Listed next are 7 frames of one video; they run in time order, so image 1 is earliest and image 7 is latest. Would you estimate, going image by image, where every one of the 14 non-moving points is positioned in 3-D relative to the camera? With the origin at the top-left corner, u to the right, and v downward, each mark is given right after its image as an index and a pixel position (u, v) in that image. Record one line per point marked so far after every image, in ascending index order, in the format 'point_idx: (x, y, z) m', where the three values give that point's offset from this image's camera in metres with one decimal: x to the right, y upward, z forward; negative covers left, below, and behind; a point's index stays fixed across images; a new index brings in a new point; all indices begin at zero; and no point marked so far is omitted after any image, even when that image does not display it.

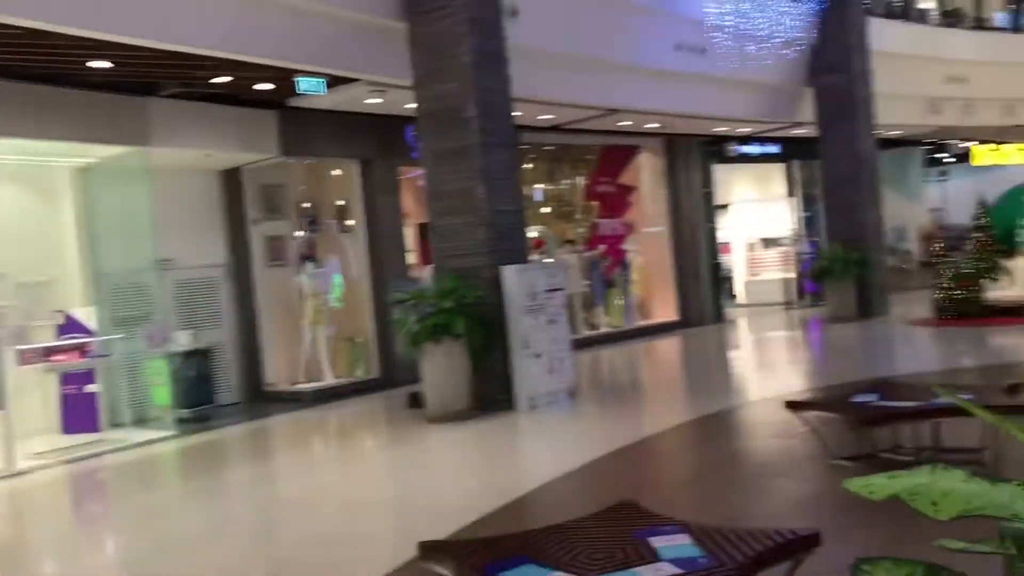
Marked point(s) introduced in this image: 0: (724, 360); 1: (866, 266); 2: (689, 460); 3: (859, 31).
0: (+2.1, -0.7, +9.5) m
1: (+3.9, +0.2, +10.5) m
2: (+0.8, -0.9, +4.8) m
3: (+3.8, +2.8, +10.6) m
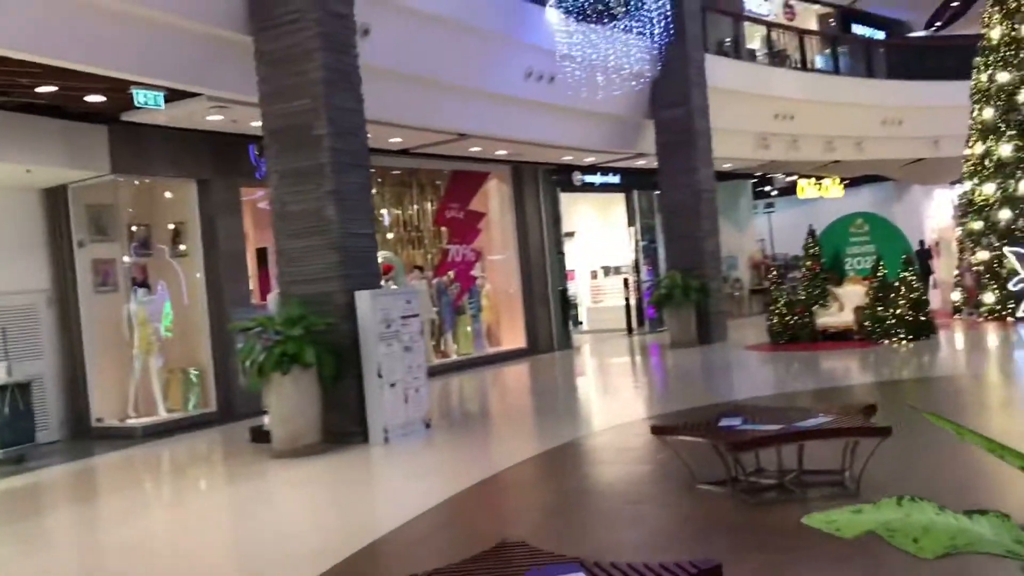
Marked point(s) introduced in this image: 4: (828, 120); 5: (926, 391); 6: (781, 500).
0: (+0.6, -1.0, +9.5) m
1: (+2.2, -0.1, +10.9) m
2: (+0.1, -1.0, +4.7) m
3: (+2.1, +2.5, +11.0) m
4: (+4.6, +2.4, +14.1) m
5: (+3.1, -0.8, +7.4) m
6: (+1.1, -0.9, +3.9) m
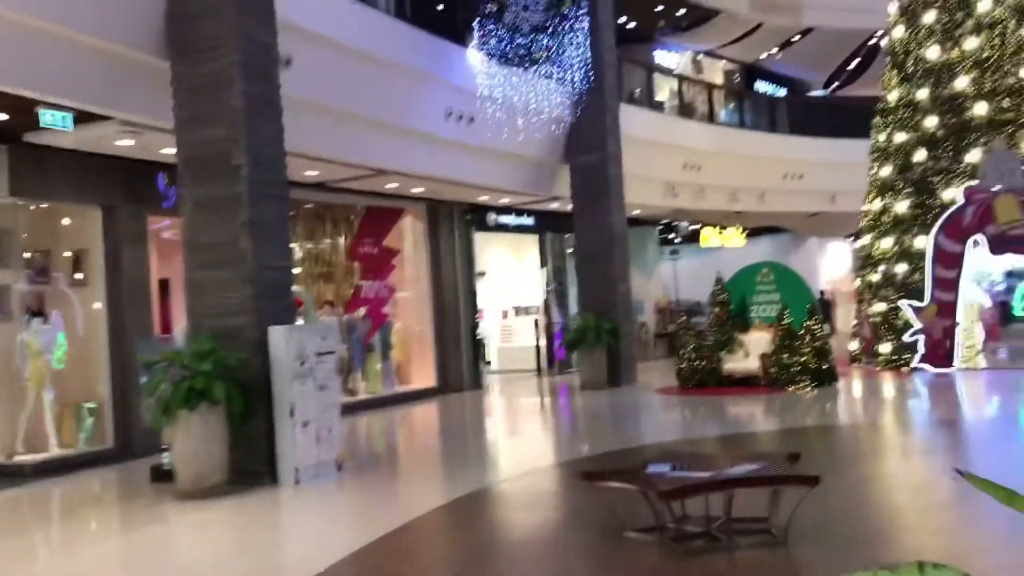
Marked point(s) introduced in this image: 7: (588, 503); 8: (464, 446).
0: (-0.3, -1.4, +9.4) m
1: (+1.2, -0.6, +11.0) m
2: (-0.3, -1.2, +4.6) m
3: (+1.2, +2.0, +11.2) m
4: (+3.3, +1.7, +14.5) m
5: (+2.5, -1.2, +7.5) m
6: (+0.8, -1.0, +3.9) m
7: (+0.4, -1.1, +5.2) m
8: (-0.4, -1.3, +8.3) m
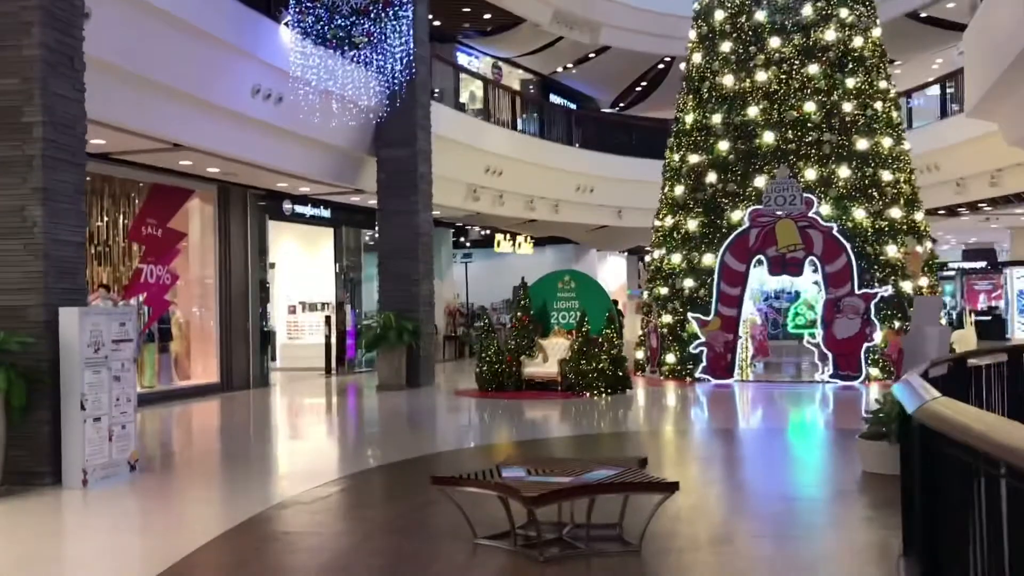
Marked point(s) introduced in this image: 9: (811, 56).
0: (-2.1, -1.3, +8.9) m
1: (-1.1, -0.5, +10.8) m
2: (-1.0, -1.1, +4.2) m
3: (-1.0, +2.0, +11.0) m
4: (+0.3, +1.6, +14.7) m
5: (+1.0, -1.2, +7.7) m
6: (+0.2, -1.0, +3.8) m
7: (-0.5, -1.1, +4.9) m
8: (-2.0, -1.3, +7.8) m
9: (+3.4, +2.6, +11.0) m
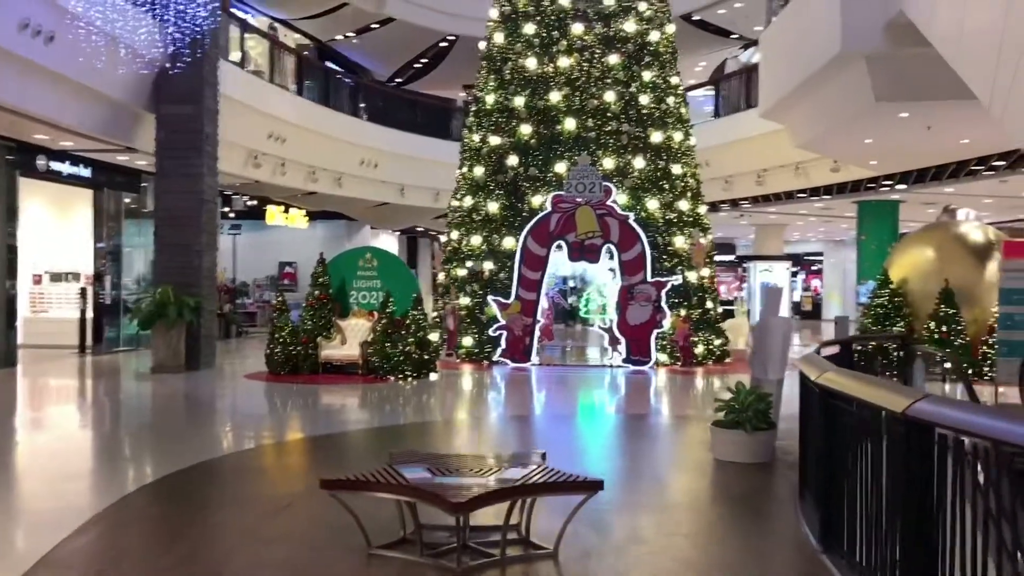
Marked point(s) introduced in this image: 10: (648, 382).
0: (-3.8, -1.0, +7.8) m
1: (-3.2, -0.3, +9.8) m
2: (-1.4, -1.0, +3.5) m
3: (-3.1, +2.3, +10.0) m
4: (-2.9, +2.0, +14.0) m
5: (-0.5, -1.1, +7.4) m
6: (-0.1, -1.0, +3.4) m
7: (-1.1, -1.0, +4.3) m
8: (-3.3, -1.0, +6.7) m
9: (+1.1, +2.8, +11.2) m
10: (+1.4, -1.0, +10.1) m
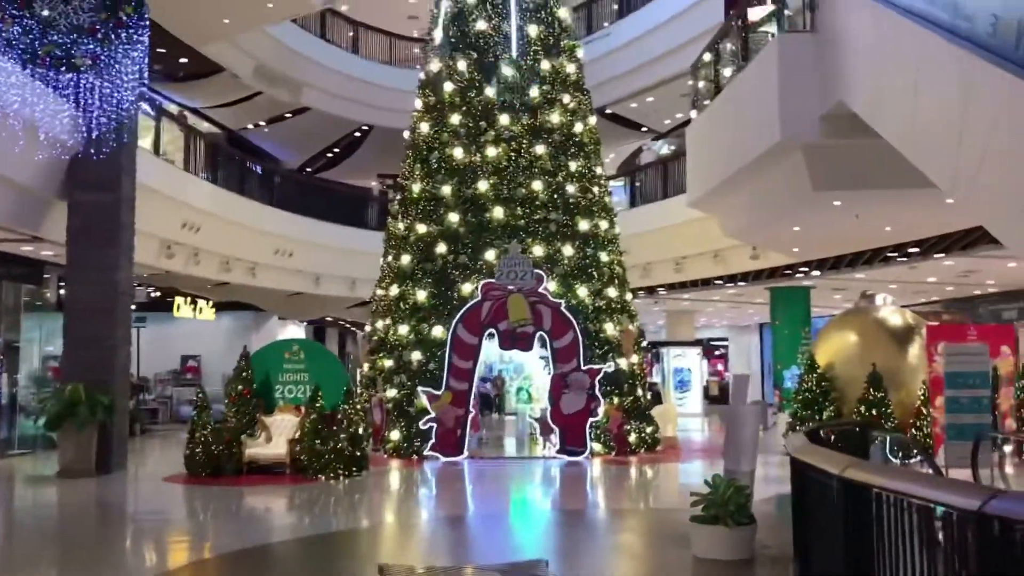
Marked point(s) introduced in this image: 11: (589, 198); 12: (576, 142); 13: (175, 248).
0: (-4.2, -1.7, +7.0) m
1: (-3.8, -1.2, +9.2) m
2: (-1.4, -1.3, +3.0) m
3: (-3.8, +1.3, +9.6) m
4: (-4.0, +0.7, +13.5) m
5: (-0.8, -1.8, +7.0) m
6: (-0.1, -1.3, +3.1) m
7: (-1.2, -1.4, +3.9) m
8: (-3.6, -1.7, +6.0) m
9: (+0.3, +1.8, +11.2) m
10: (+0.8, -1.9, +9.9) m
11: (+0.9, +1.0, +11.1) m
12: (+0.8, +1.7, +11.2) m
13: (-4.4, +0.5, +12.7) m
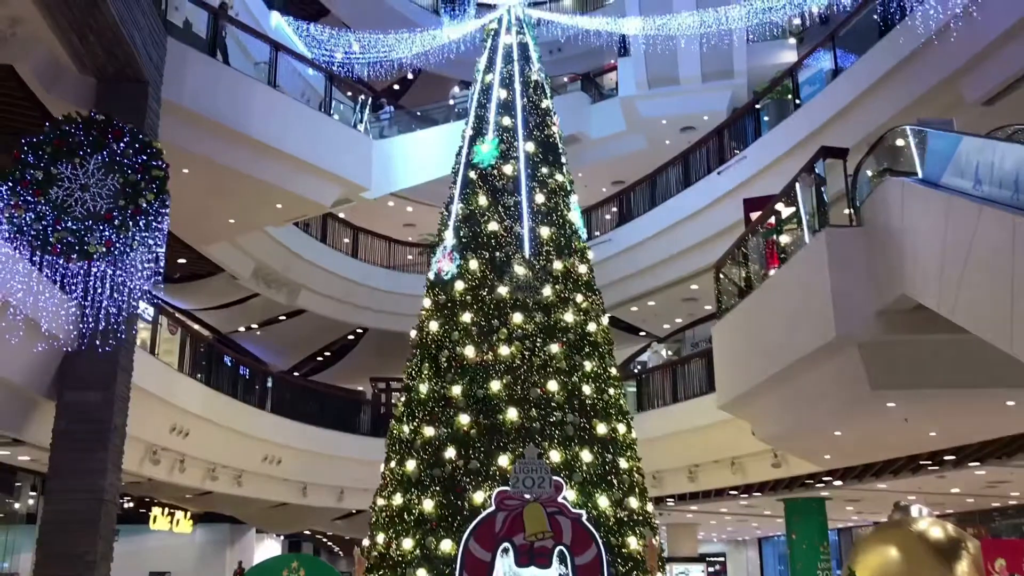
0: (-3.9, -3.0, +5.8) m
1: (-3.6, -2.9, +8.1) m
2: (-1.0, -1.8, +2.1) m
3: (-3.6, -0.6, +9.0) m
4: (-3.9, -2.0, +12.7) m
5: (-0.6, -3.1, +5.9) m
6: (+0.3, -1.8, +2.2) m
7: (-0.8, -2.0, +3.0) m
8: (-3.3, -2.7, +4.9) m
9: (+0.5, -0.5, +10.8) m
10: (+1.0, -3.8, +8.8) m
11: (+1.0, -1.2, +10.5) m
12: (+0.9, -0.6, +10.8) m
13: (-4.3, -2.0, +11.9) m
